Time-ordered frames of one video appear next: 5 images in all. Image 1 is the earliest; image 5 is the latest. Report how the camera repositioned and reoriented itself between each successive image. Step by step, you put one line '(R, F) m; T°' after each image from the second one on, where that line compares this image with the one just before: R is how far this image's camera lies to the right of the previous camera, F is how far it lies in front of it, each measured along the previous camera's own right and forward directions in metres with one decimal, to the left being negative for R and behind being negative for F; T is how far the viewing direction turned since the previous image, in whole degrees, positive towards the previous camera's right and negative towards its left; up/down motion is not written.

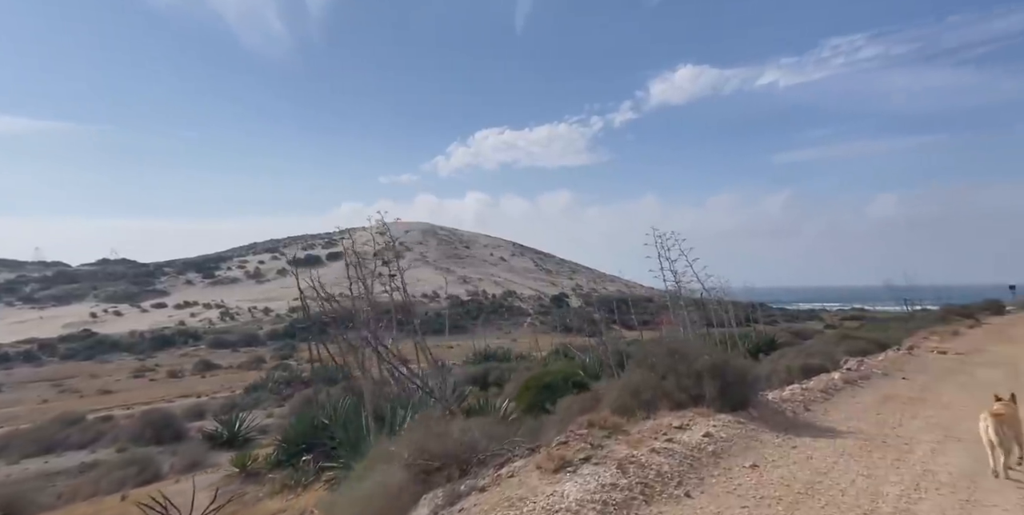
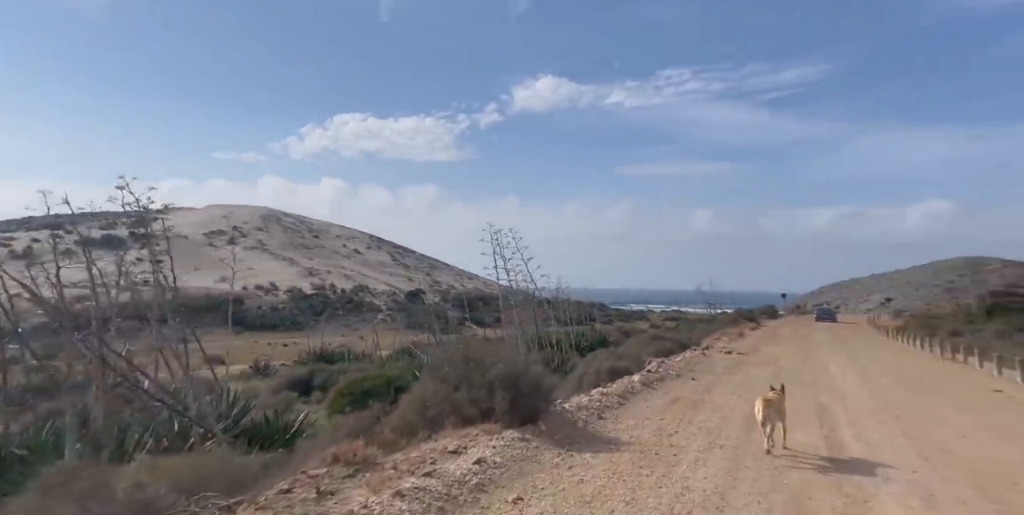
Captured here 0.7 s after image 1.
(+0.7, +0.5) m; +13°
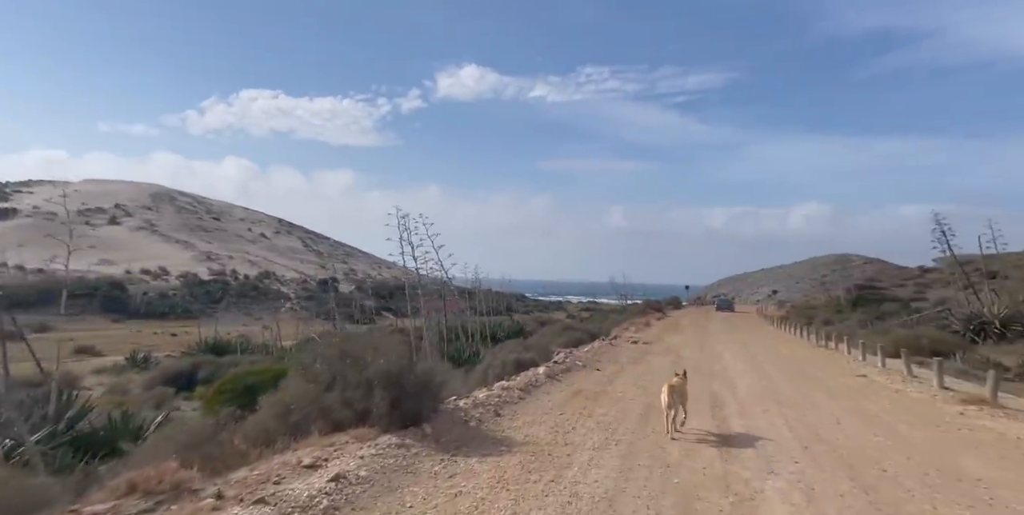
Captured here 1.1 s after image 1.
(+0.4, +0.6) m; +8°
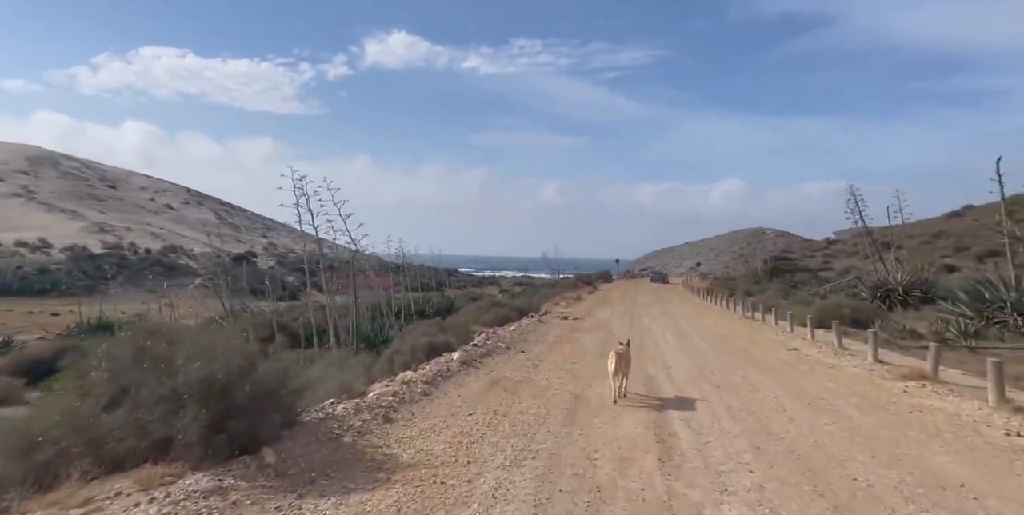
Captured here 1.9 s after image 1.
(+0.4, +1.8) m; +6°
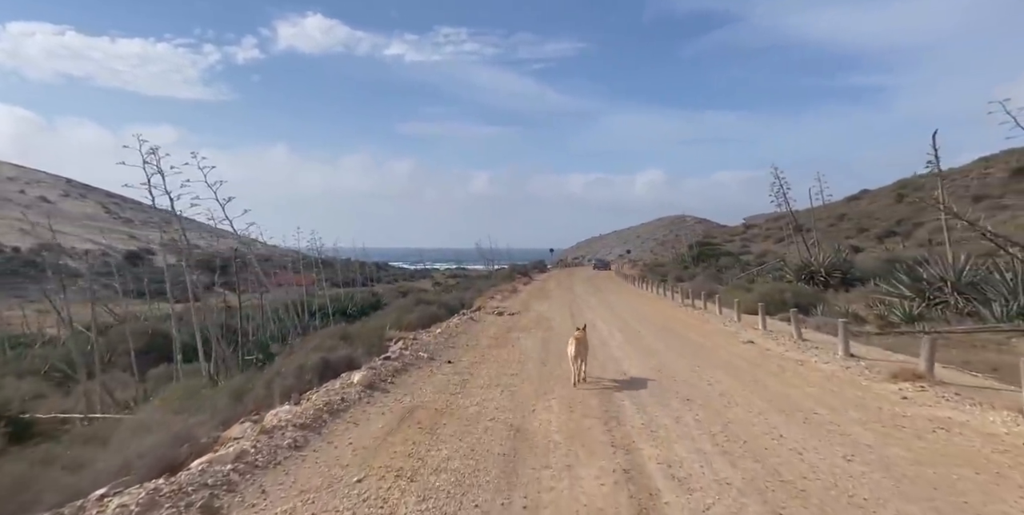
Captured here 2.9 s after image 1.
(+0.2, +2.6) m; +7°
